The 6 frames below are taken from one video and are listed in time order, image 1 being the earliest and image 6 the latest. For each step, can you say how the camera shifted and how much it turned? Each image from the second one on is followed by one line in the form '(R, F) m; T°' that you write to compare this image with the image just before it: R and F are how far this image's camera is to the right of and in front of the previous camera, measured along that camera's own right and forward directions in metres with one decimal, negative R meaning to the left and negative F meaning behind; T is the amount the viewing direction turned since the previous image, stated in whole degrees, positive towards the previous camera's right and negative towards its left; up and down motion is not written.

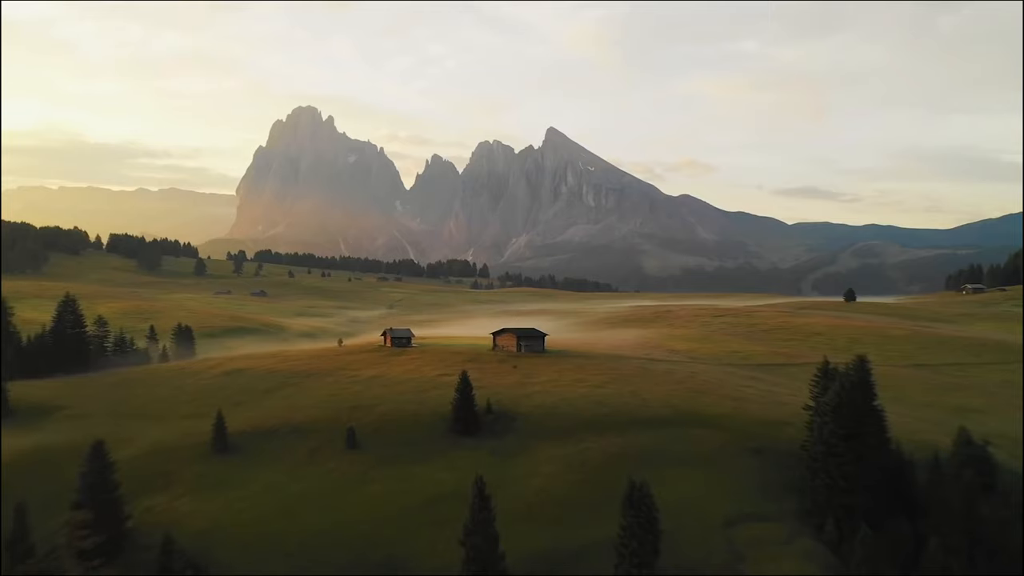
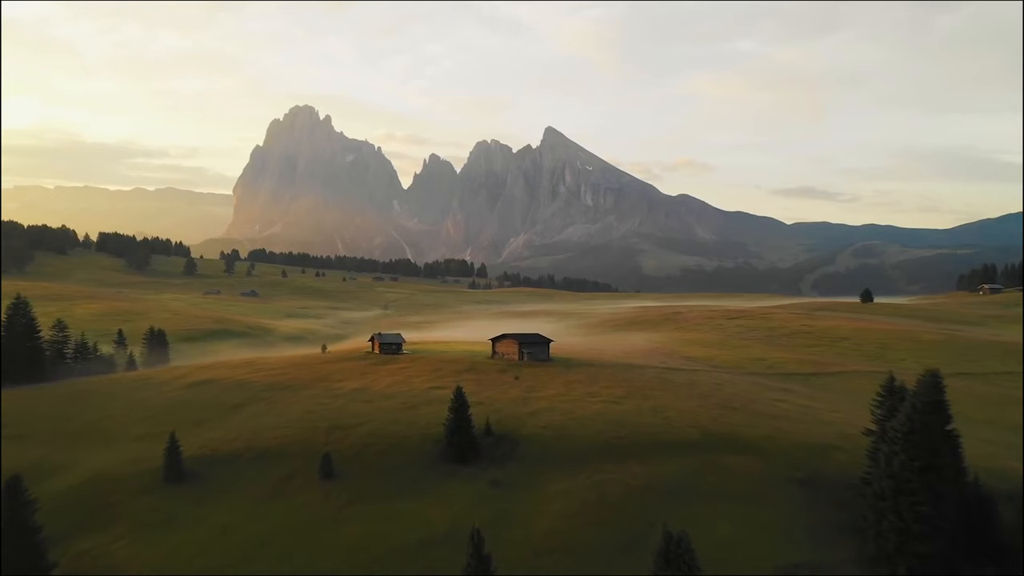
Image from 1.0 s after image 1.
(-0.2, +5.2) m; 0°
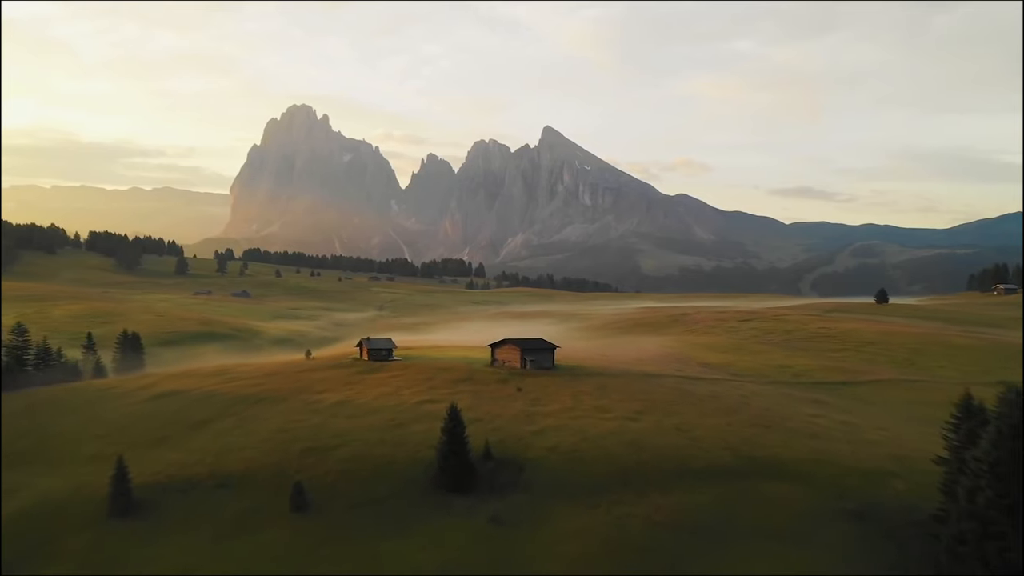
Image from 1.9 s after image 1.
(-0.2, +4.2) m; 0°
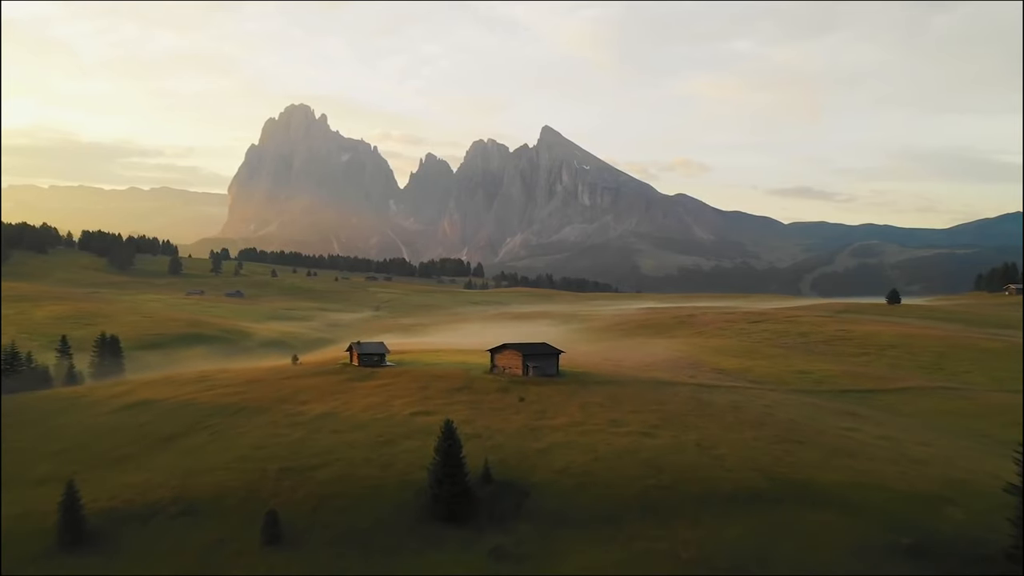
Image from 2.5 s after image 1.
(-0.2, +3.1) m; 0°
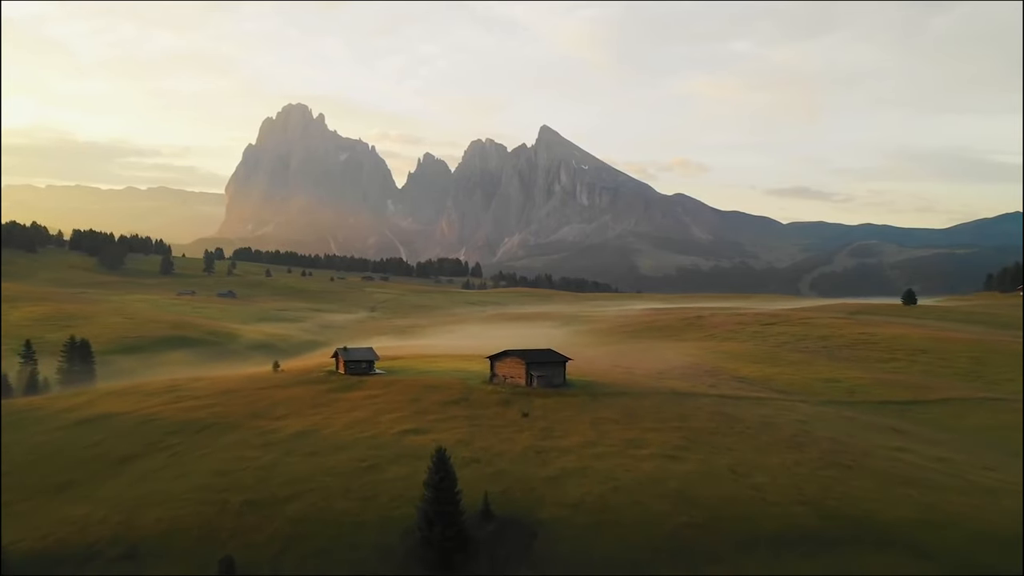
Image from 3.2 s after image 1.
(-0.2, +3.8) m; 0°
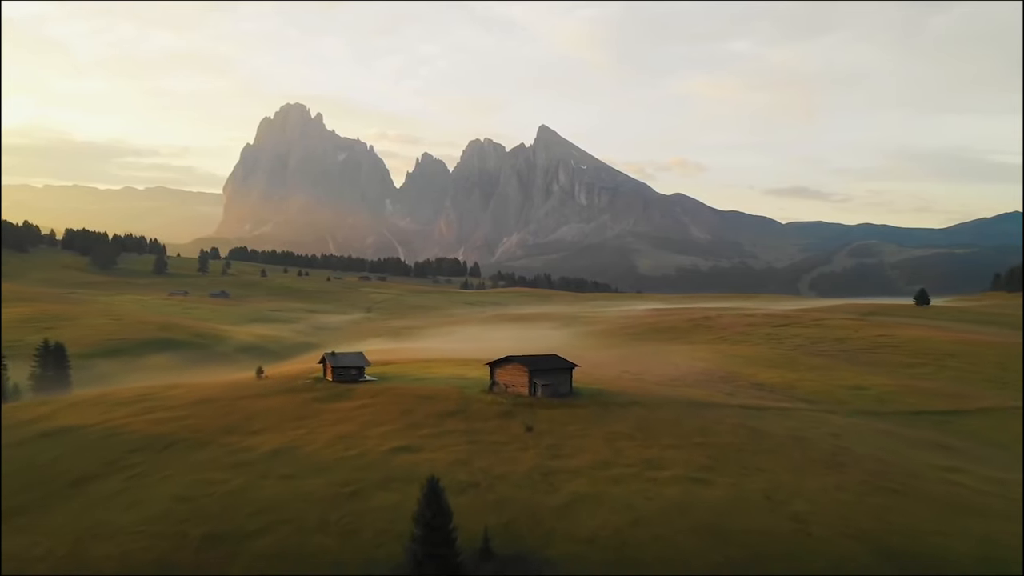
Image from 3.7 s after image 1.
(-0.2, +2.9) m; 0°
